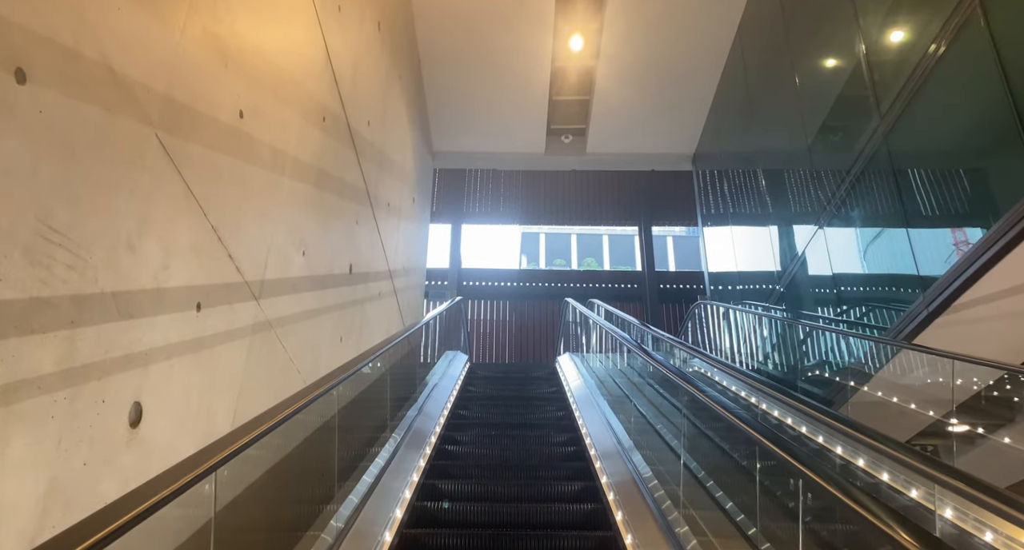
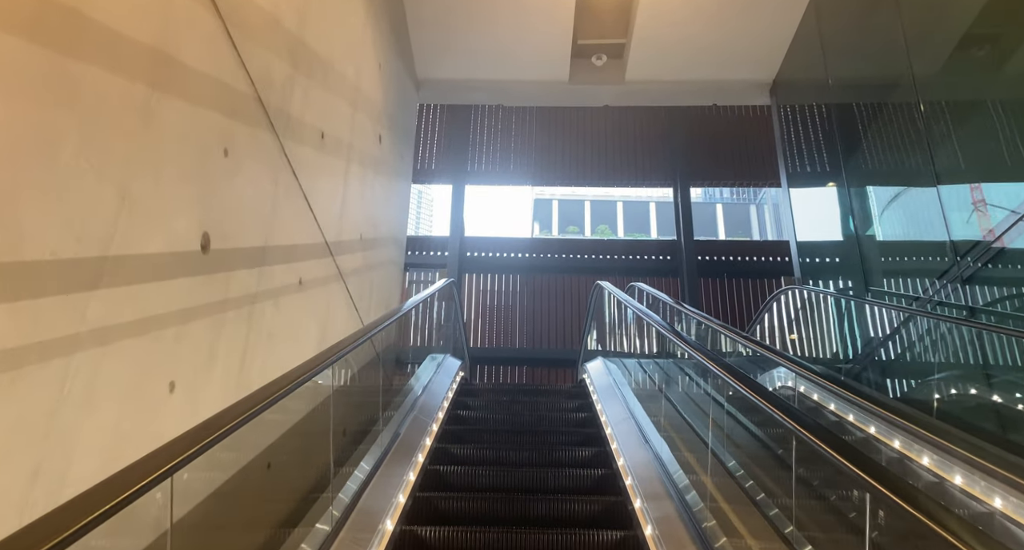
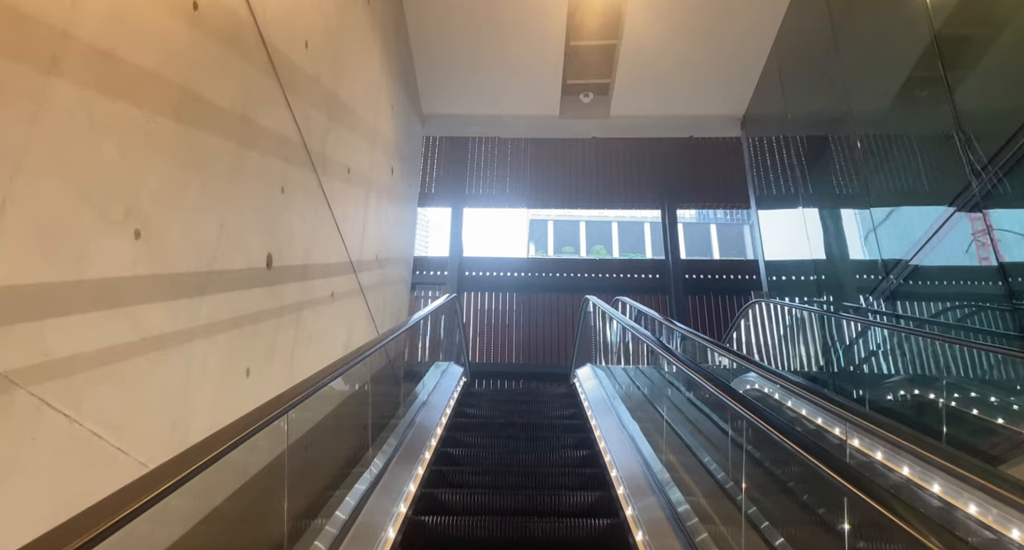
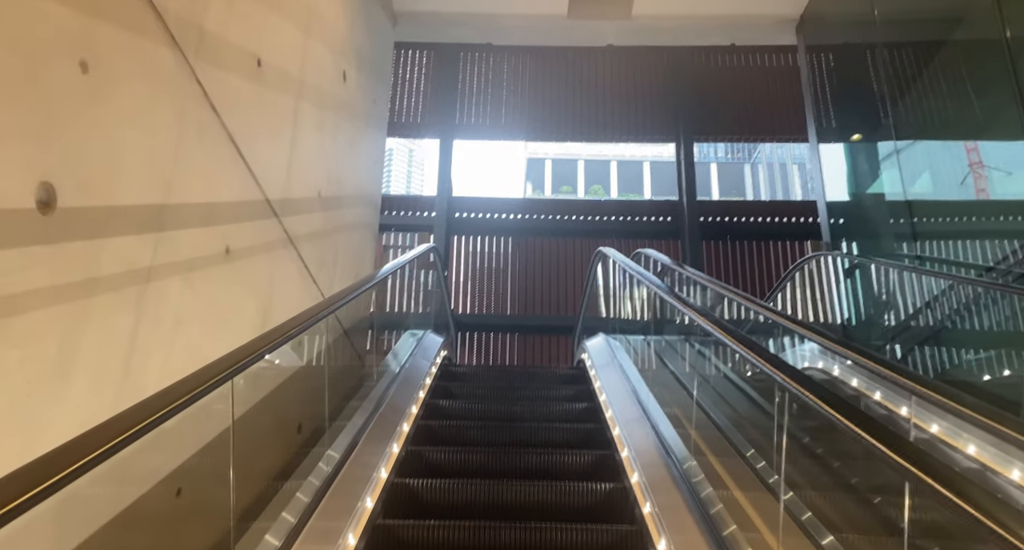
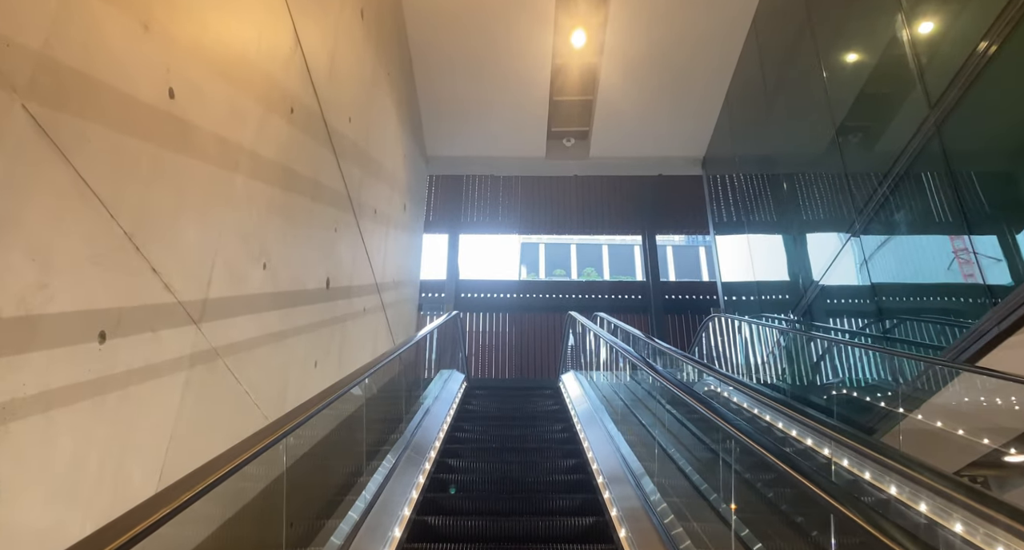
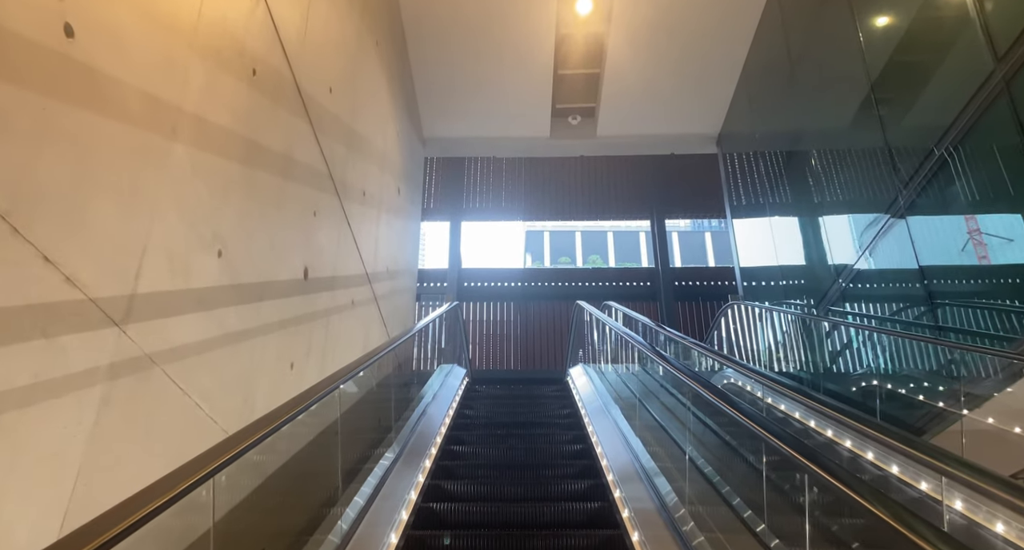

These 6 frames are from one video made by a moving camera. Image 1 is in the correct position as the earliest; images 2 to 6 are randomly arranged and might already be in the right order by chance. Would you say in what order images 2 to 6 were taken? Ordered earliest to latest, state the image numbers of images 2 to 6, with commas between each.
5, 6, 3, 2, 4
